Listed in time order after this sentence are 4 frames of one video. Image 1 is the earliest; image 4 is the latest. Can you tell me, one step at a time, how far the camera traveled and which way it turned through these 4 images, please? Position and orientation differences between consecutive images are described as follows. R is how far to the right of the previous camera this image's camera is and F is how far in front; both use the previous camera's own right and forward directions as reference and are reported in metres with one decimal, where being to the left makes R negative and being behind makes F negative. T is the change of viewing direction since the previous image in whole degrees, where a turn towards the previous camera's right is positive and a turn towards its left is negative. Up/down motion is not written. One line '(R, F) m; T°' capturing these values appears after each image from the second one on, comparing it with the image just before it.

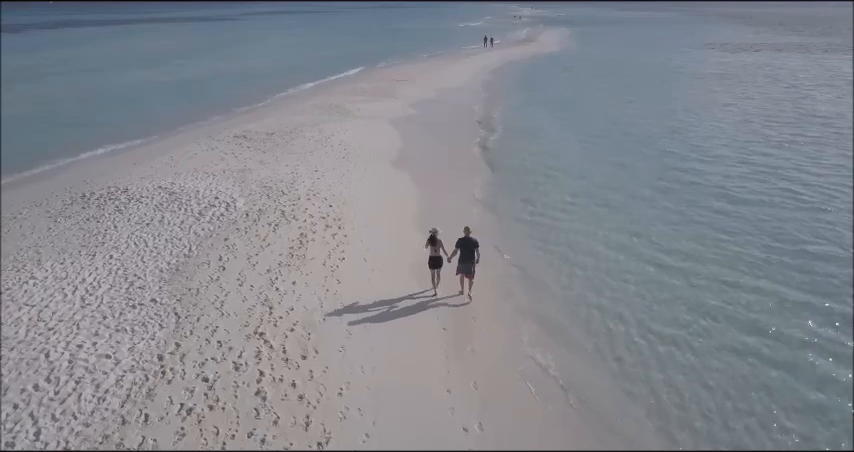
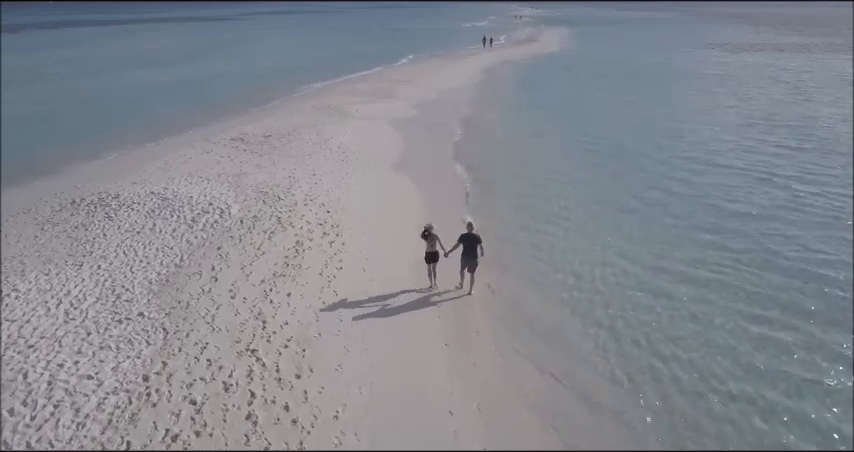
(0.0, +0.4) m; 0°
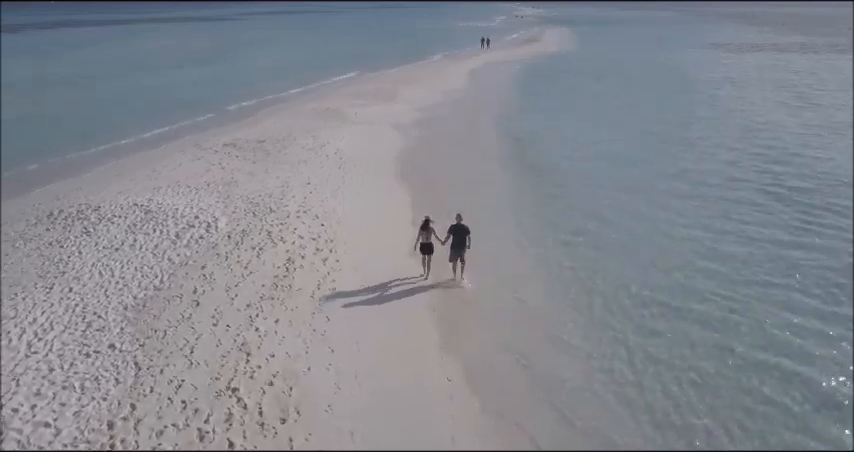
(0.0, +0.8) m; 0°
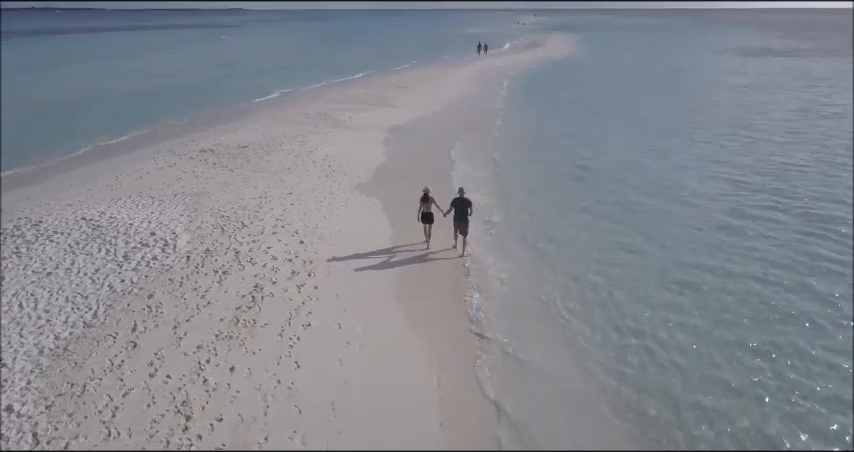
(+0.1, +1.9) m; 0°
